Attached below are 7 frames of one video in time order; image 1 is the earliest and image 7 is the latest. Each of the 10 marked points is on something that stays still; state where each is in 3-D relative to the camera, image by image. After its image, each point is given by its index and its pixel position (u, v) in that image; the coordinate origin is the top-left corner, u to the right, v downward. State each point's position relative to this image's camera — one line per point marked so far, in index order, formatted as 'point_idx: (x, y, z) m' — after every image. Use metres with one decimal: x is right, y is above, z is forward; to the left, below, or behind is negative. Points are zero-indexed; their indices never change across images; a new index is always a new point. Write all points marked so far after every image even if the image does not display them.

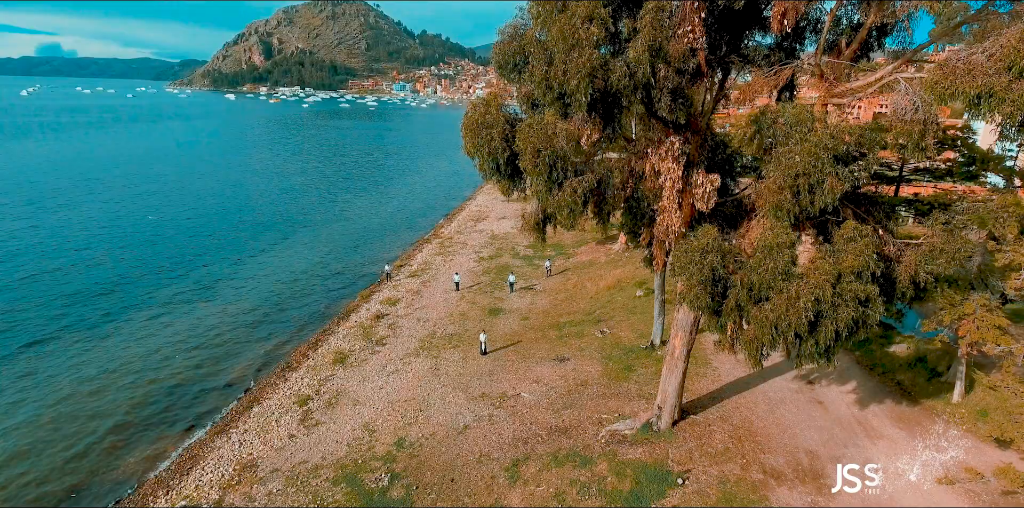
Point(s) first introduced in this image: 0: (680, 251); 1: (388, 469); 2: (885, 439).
0: (+4.0, +0.1, +14.8) m
1: (-3.6, -6.3, +18.1) m
2: (+10.9, -5.4, +17.9) m
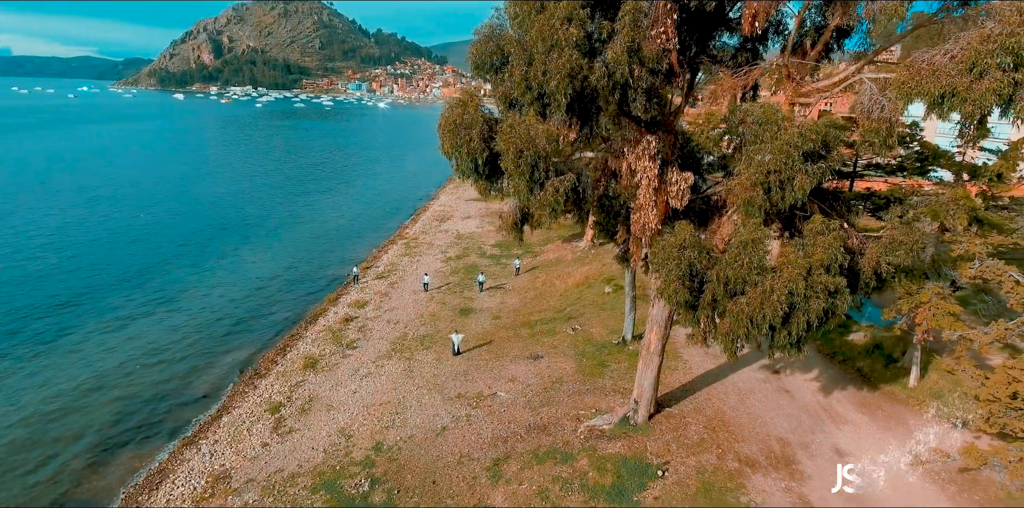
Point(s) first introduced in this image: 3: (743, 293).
0: (+3.6, +0.2, +15.1) m
1: (-4.2, -6.4, +17.9) m
2: (+10.3, -5.2, +18.7) m
3: (+5.4, -0.9, +14.2) m
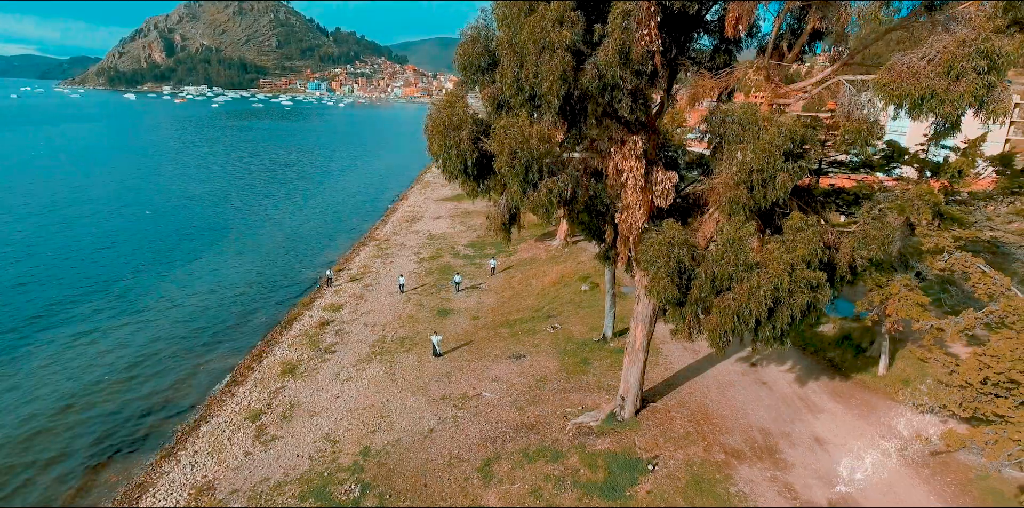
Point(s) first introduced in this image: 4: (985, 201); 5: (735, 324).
0: (+3.3, +0.2, +15.4) m
1: (-4.5, -6.5, +17.8) m
2: (+9.9, -5.0, +19.4) m
3: (+5.2, -0.8, +14.6) m
4: (+14.8, +1.7, +19.4) m
5: (+5.3, -1.7, +14.5) m
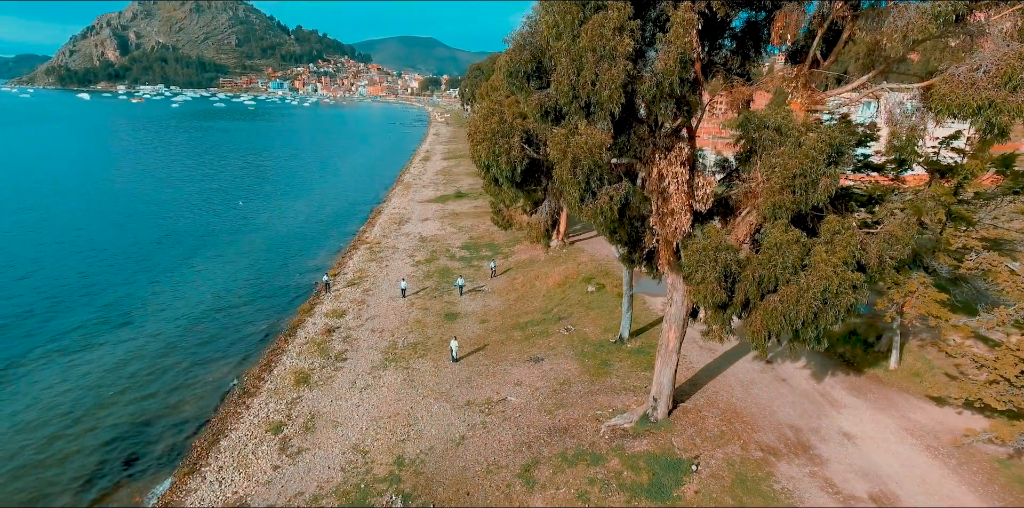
0: (+4.5, +0.1, +15.6) m
1: (-3.3, -6.7, +17.6) m
2: (+10.9, -5.0, +20.0) m
3: (+6.4, -0.9, +14.9) m
4: (+15.7, +1.8, +20.3) m
5: (+6.5, -1.7, +14.9) m
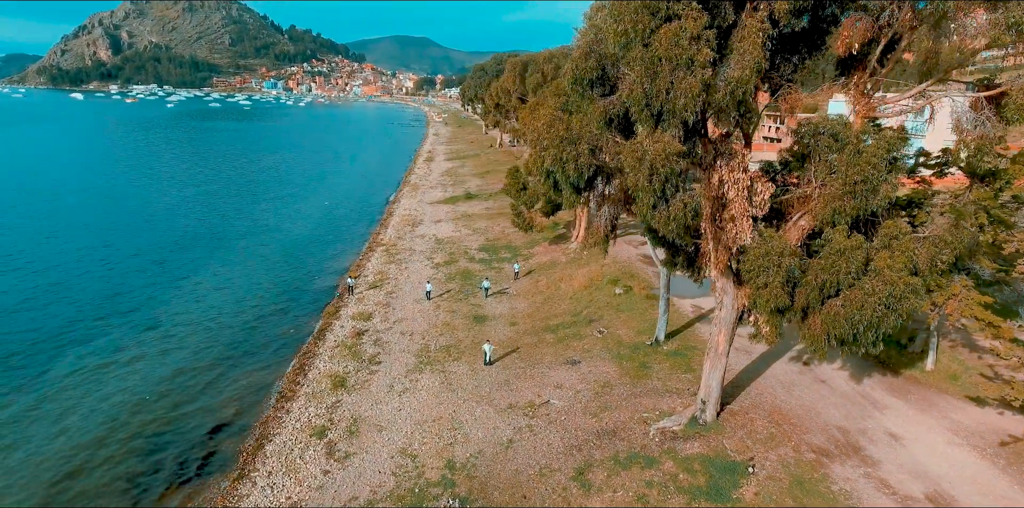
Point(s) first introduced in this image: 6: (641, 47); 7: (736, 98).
0: (+6.1, 0.0, +15.8) m
1: (-1.7, -6.9, +17.7) m
2: (+12.5, -5.1, +20.2) m
3: (+8.0, -1.0, +15.1) m
4: (+17.2, +1.7, +20.6) m
5: (+8.1, -1.9, +15.1) m
6: (+2.9, +4.6, +13.6) m
7: (+4.8, +3.3, +13.1) m
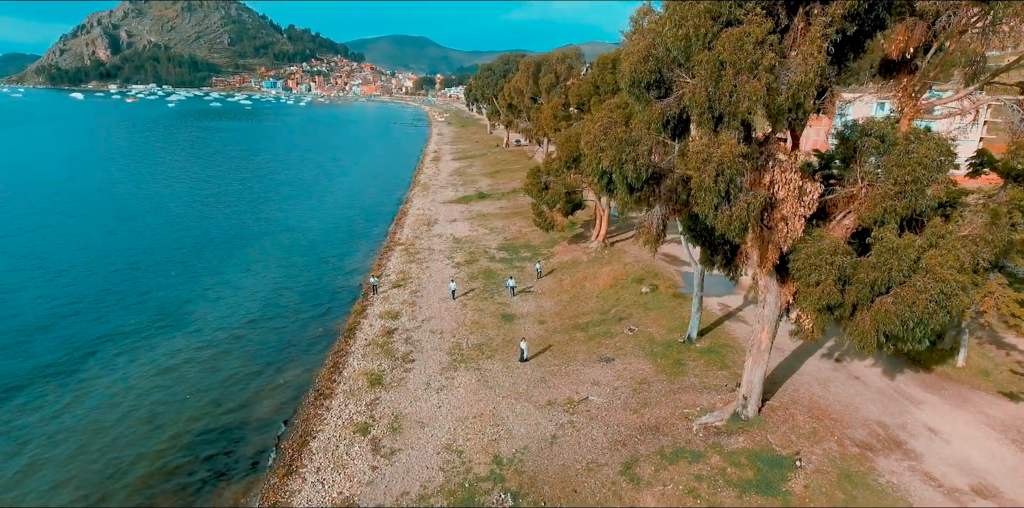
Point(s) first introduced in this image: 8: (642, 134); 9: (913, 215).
0: (+7.5, 0.0, +16.2) m
1: (-0.3, -6.9, +18.0) m
2: (+13.9, -5.0, +20.6) m
3: (+9.5, -1.0, +15.5) m
4: (+18.7, +1.7, +21.0) m
5: (+9.6, -1.8, +15.4) m
6: (+4.3, +4.6, +14.0) m
7: (+6.2, +3.3, +13.4) m
8: (+3.2, +3.1, +15.7) m
9: (+10.3, +1.0, +15.9) m
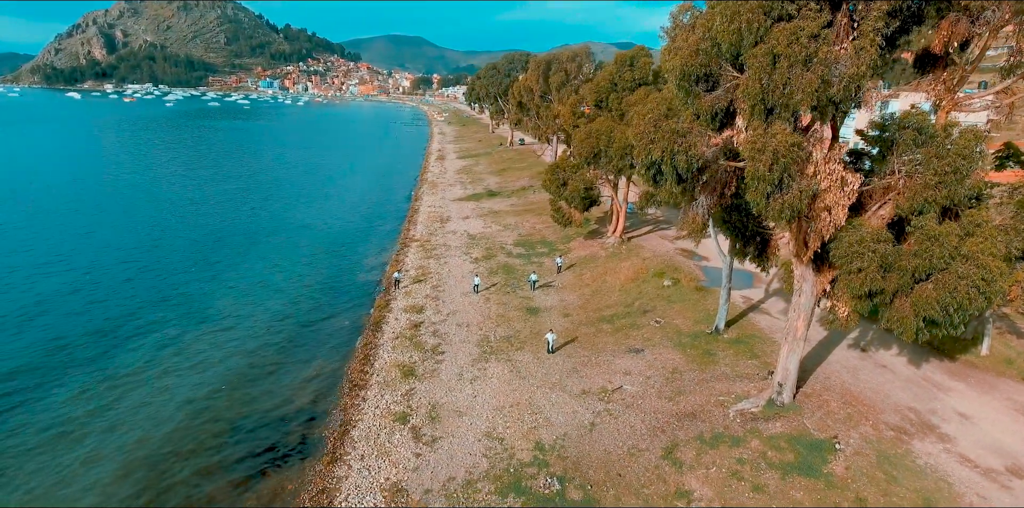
0: (+8.9, +0.3, +16.7) m
1: (+1.1, -6.6, +18.4) m
2: (+15.2, -4.7, +21.2) m
3: (+10.8, -0.7, +16.0) m
4: (+20.0, +2.1, +21.6) m
5: (+10.9, -1.5, +15.9) m
6: (+5.7, +4.9, +14.5) m
7: (+7.6, +3.6, +13.9) m
8: (+4.5, +3.4, +16.1) m
9: (+11.7, +1.3, +16.4) m
